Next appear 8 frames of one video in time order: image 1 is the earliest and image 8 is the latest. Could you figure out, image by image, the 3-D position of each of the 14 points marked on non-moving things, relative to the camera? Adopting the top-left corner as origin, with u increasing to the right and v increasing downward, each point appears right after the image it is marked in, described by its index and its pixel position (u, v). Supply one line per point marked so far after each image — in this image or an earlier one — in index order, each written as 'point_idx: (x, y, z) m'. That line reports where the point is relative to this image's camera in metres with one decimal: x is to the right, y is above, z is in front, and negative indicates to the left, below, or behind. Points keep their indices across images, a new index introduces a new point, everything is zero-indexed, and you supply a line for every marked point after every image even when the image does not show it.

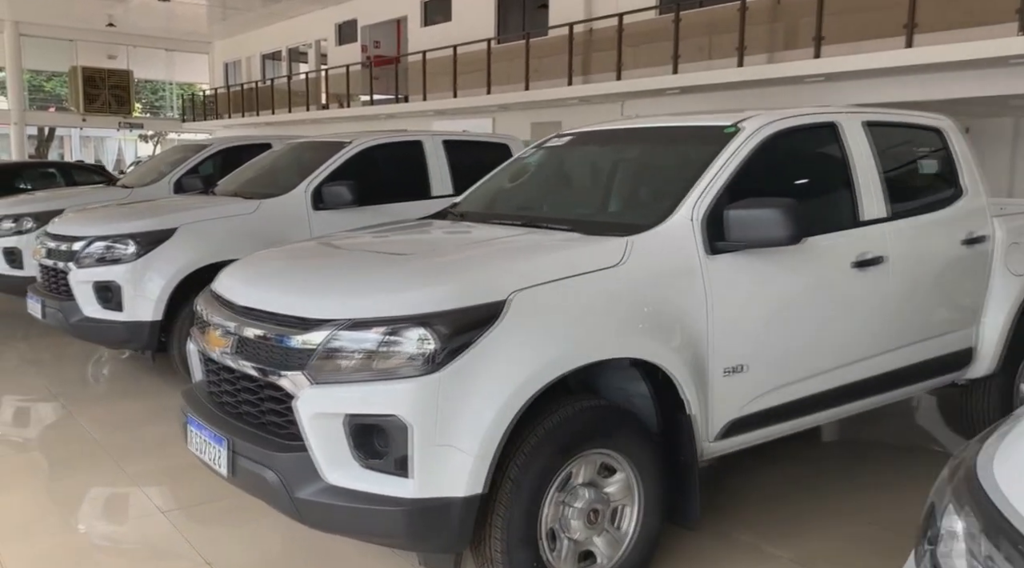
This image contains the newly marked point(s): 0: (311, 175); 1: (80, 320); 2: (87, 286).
0: (-1.4, +0.7, +5.4) m
1: (-2.6, -0.2, +4.8) m
2: (-2.5, 0.0, +4.8) m
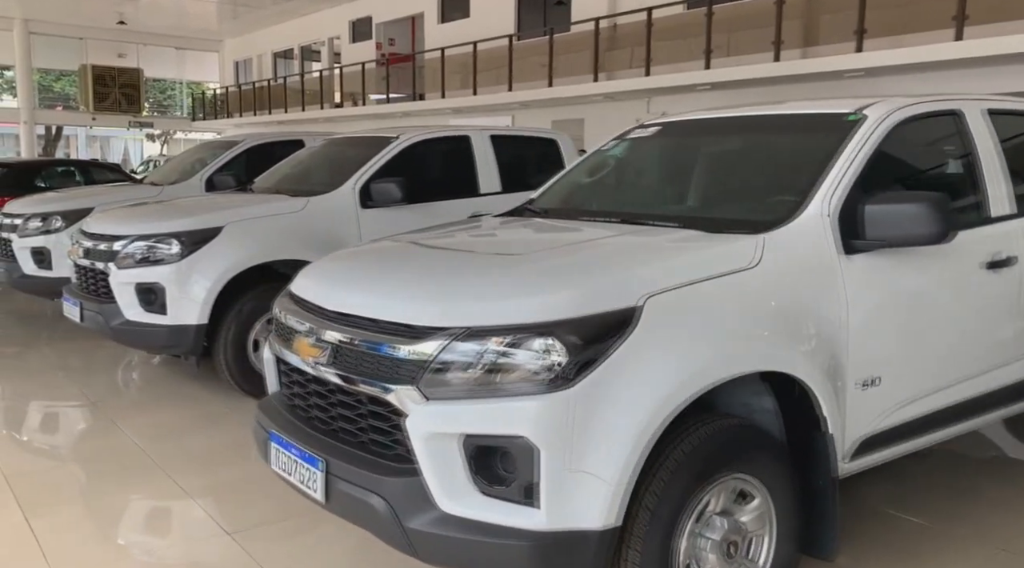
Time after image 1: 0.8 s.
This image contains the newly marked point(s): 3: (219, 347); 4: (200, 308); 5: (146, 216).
0: (-1.0, +0.7, +5.1) m
1: (-2.2, -0.2, +4.5) m
2: (-2.2, 0.0, +4.5) m
3: (-1.7, -0.4, +4.6) m
4: (-1.7, -0.1, +4.5) m
5: (-2.1, +0.4, +4.7) m
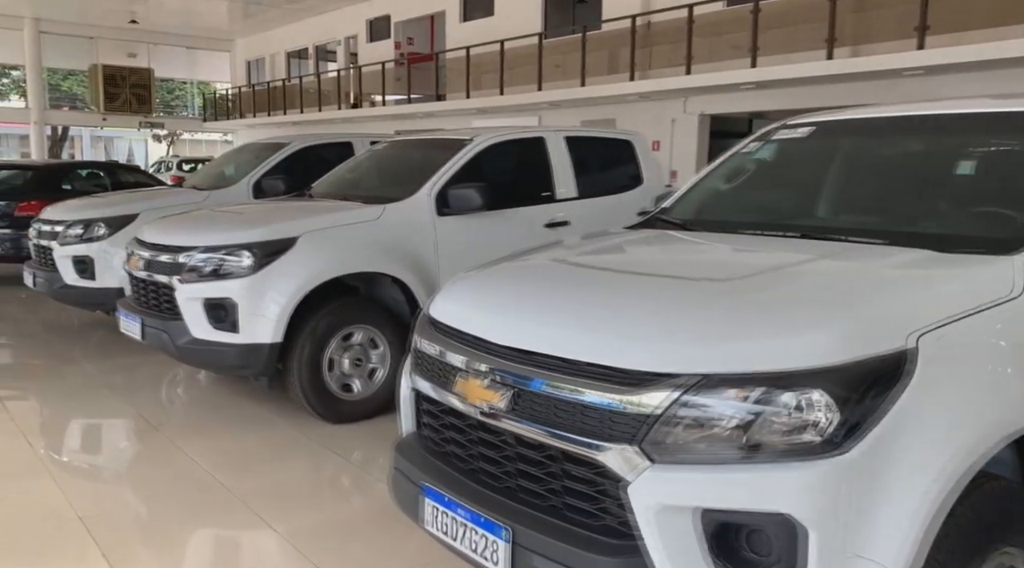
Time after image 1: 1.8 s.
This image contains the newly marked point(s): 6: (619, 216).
0: (-0.5, +0.7, +4.8) m
1: (-1.7, -0.3, +4.2) m
2: (-1.6, -0.1, +4.1) m
3: (-1.2, -0.5, +4.2) m
4: (-1.2, -0.2, +4.1) m
5: (-1.6, +0.3, +4.3) m
6: (+0.7, +0.5, +5.4) m
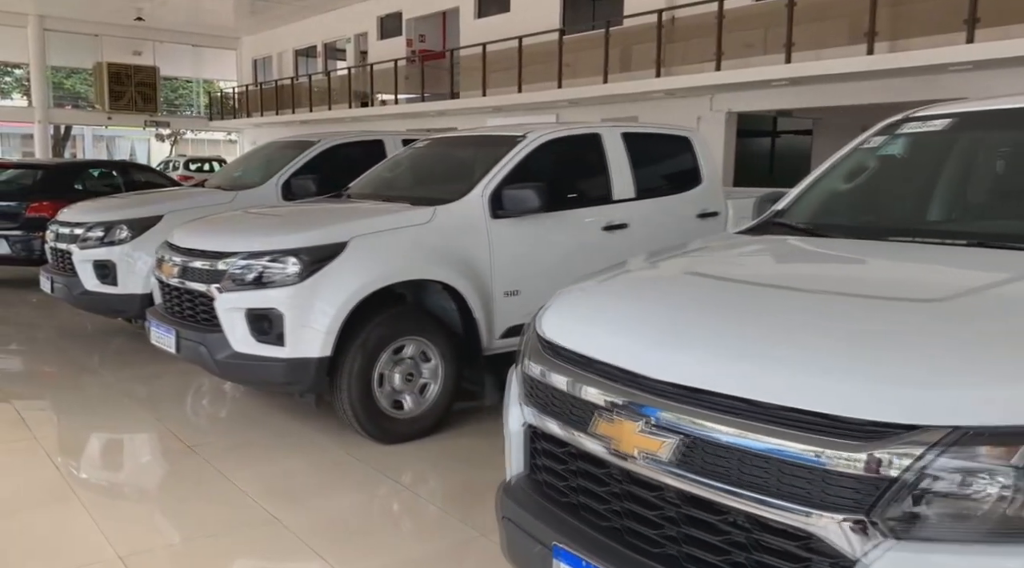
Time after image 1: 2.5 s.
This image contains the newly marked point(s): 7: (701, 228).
0: (-0.1, +0.6, +4.4) m
1: (-1.4, -0.4, +3.8) m
2: (-1.3, -0.1, +3.8) m
3: (-0.8, -0.5, +3.9) m
4: (-0.9, -0.3, +3.8) m
5: (-1.3, +0.3, +4.0) m
6: (+1.1, +0.4, +5.0) m
7: (+1.2, +0.4, +5.1) m
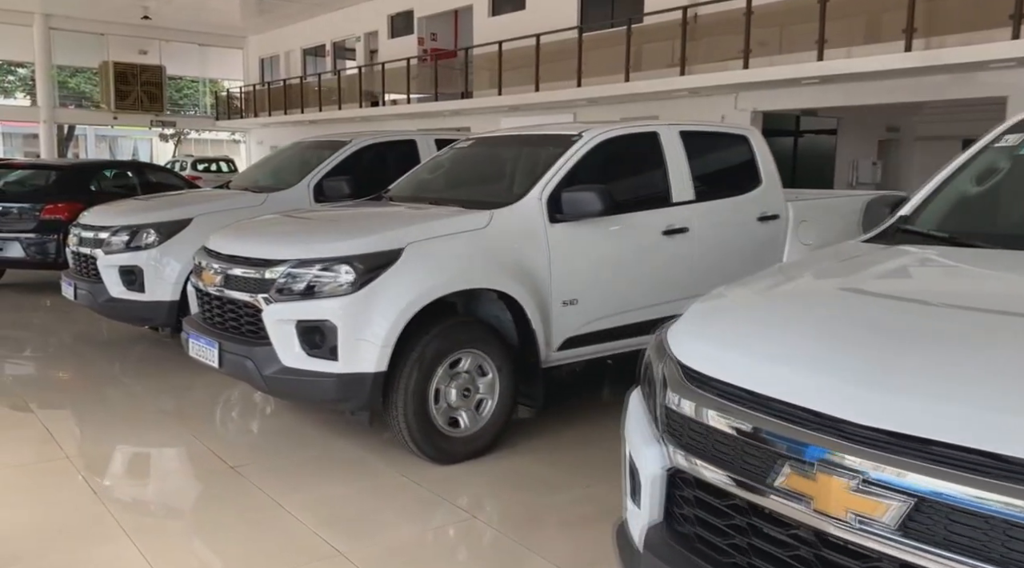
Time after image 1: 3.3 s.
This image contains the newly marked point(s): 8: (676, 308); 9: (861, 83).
0: (+0.2, +0.6, +4.2) m
1: (-1.1, -0.4, +3.6) m
2: (-1.0, -0.2, +3.5) m
3: (-0.5, -0.5, +3.6) m
4: (-0.6, -0.3, +3.5) m
5: (-1.0, +0.2, +3.7) m
6: (+1.4, +0.4, +4.8) m
7: (+1.5, +0.3, +4.9) m
8: (+0.9, -0.1, +4.6) m
9: (+4.8, +2.7, +10.8) m
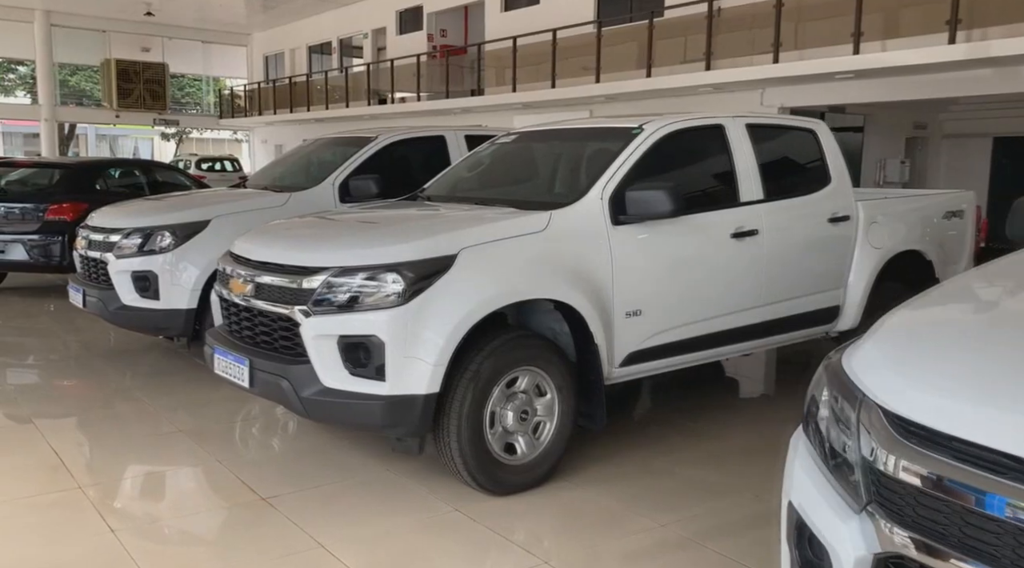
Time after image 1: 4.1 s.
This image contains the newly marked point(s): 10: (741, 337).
0: (+0.4, +0.5, +3.8) m
1: (-0.8, -0.4, +3.2) m
2: (-0.7, -0.2, +3.1) m
3: (-0.3, -0.6, +3.2) m
4: (-0.3, -0.3, +3.1) m
5: (-0.7, +0.2, +3.3) m
6: (+1.6, +0.3, +4.4) m
7: (+1.8, +0.3, +4.5) m
8: (+1.2, -0.2, +4.2) m
9: (+5.0, +2.7, +10.4) m
10: (+1.2, -0.3, +4.2) m
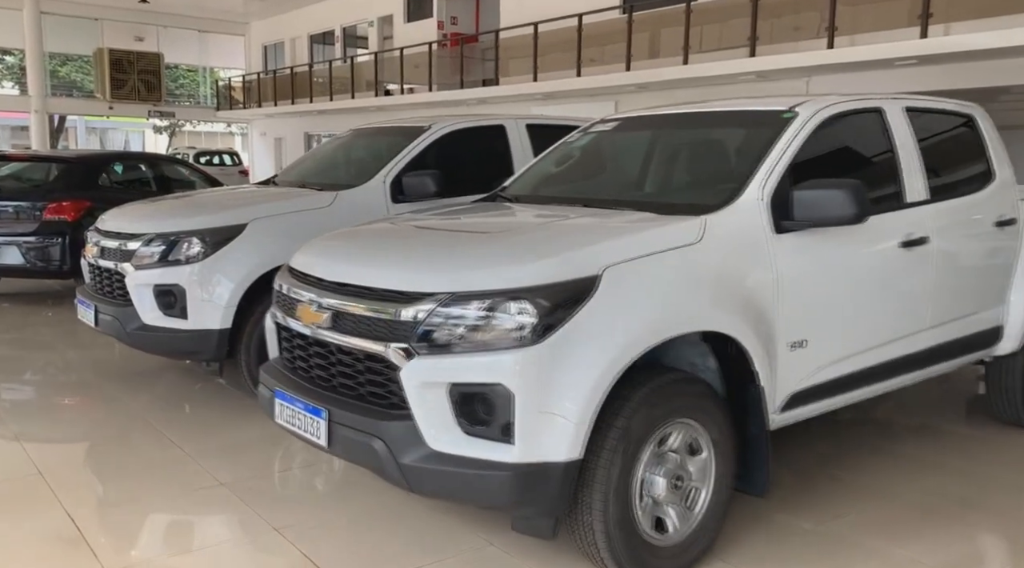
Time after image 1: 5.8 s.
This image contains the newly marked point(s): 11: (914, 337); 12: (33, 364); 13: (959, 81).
0: (+0.9, +0.4, +3.0) m
1: (-0.3, -0.5, +2.4) m
2: (-0.2, -0.3, +2.4) m
3: (+0.3, -0.7, +2.5) m
4: (+0.2, -0.4, +2.4) m
5: (-0.2, +0.1, +2.6) m
6: (+2.1, +0.3, +3.6) m
7: (+2.3, +0.2, +3.8) m
8: (+1.7, -0.3, +3.4) m
9: (+5.5, +2.7, +9.7) m
10: (+1.7, -0.4, +3.4) m
11: (+1.7, -0.2, +3.4) m
12: (-3.7, -0.6, +6.2) m
13: (+5.4, +2.5, +9.7) m
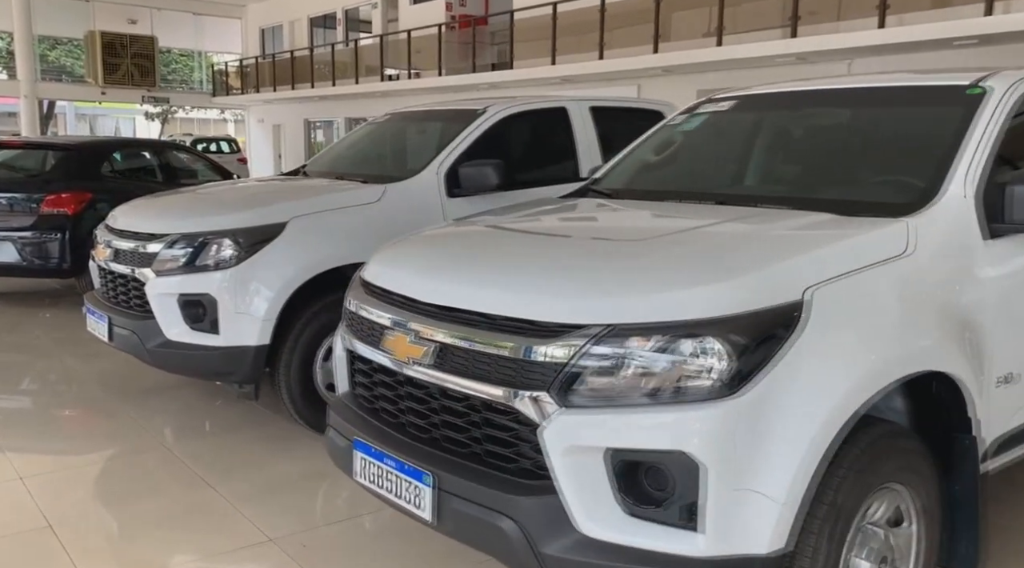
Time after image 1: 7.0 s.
0: (+1.3, +0.4, +2.4) m
1: (+0.1, -0.6, +1.8) m
2: (+0.2, -0.4, +1.8) m
3: (+0.7, -0.7, +1.9) m
4: (+0.6, -0.5, +1.8) m
5: (+0.2, 0.0, +2.0) m
6: (+2.5, +0.2, +3.0) m
7: (+2.7, +0.2, +3.2) m
8: (+2.1, -0.3, +2.8) m
9: (+5.8, +2.7, +9.1) m
10: (+2.1, -0.4, +2.9) m
11: (+2.1, -0.3, +2.8) m
12: (-3.4, -0.6, +5.6) m
13: (+5.7, +2.5, +9.1) m
